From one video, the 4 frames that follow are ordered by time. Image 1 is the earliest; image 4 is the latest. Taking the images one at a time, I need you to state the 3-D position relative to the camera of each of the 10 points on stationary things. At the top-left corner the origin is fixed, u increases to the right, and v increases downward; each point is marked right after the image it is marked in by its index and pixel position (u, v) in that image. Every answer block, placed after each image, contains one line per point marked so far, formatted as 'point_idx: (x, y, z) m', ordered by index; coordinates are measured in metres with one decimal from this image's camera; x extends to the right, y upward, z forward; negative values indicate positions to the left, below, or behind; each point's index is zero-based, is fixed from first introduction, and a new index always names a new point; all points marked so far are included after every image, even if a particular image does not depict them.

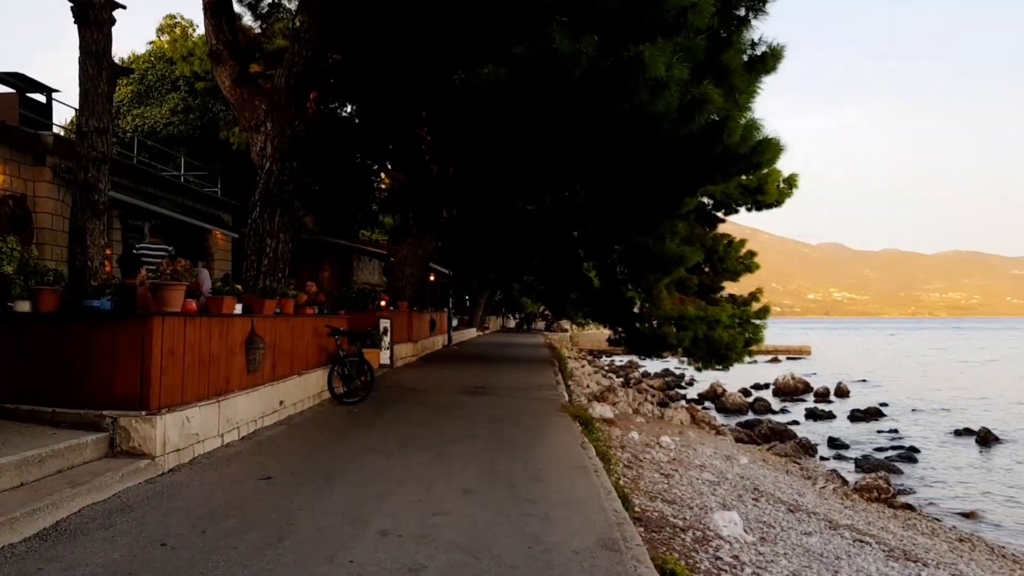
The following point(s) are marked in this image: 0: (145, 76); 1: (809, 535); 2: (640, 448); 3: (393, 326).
0: (-9.2, +5.3, +18.9) m
1: (+3.9, -3.2, +9.8) m
2: (+2.5, -3.1, +14.7) m
3: (-2.9, -0.9, +18.4) m
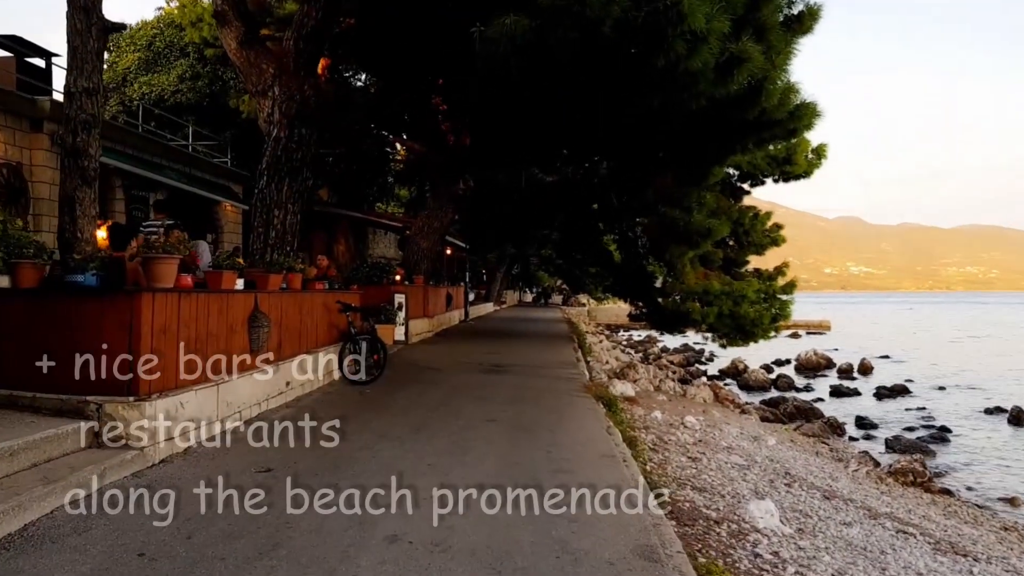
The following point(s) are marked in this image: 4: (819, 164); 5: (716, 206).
0: (-8.7, +5.9, +18.3) m
1: (+4.1, -2.9, +9.2) m
2: (+2.9, -2.7, +14.1) m
3: (-2.5, -0.3, +17.9) m
4: (+7.9, +3.2, +19.4) m
5: (+4.9, +2.0, +18.1) m
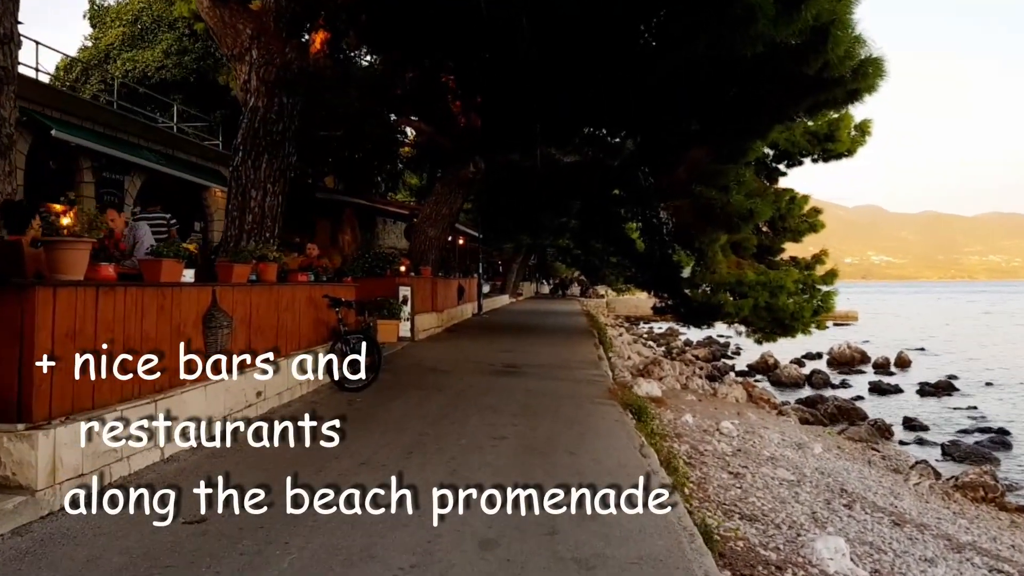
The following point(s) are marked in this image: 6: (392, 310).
0: (-8.4, +6.1, +16.9) m
1: (+4.3, -2.8, +7.7) m
2: (+3.1, -2.5, +12.6) m
3: (-2.1, -0.1, +16.4) m
4: (+8.3, +3.4, +17.7) m
5: (+5.3, +2.2, +16.4) m
6: (-2.4, -0.5, +15.3) m
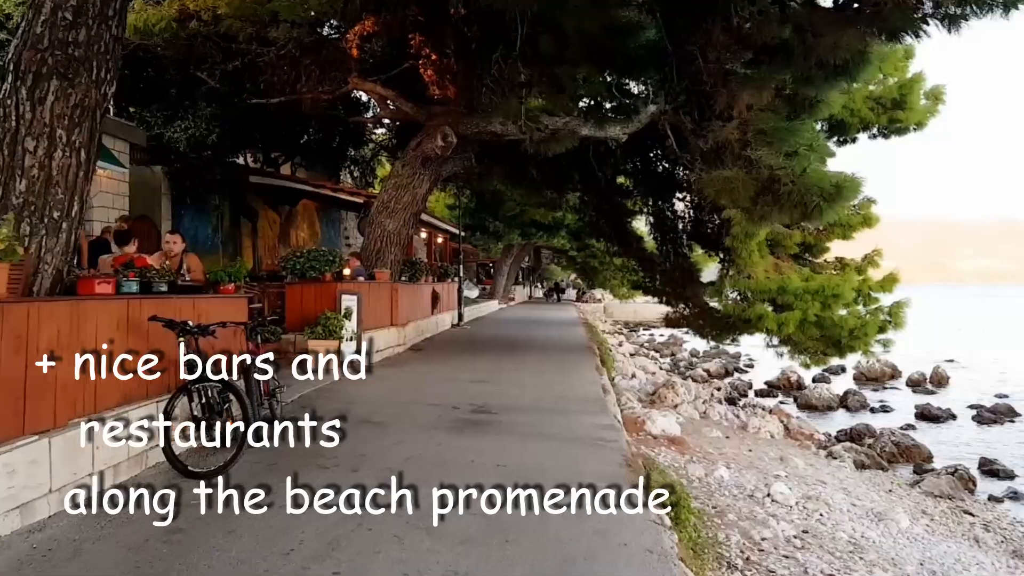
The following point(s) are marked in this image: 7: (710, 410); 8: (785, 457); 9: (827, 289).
0: (-8.8, +6.0, +13.1) m
1: (+3.9, -2.9, +3.9) m
2: (+2.8, -2.6, +8.9) m
3: (-2.5, -0.3, +12.6) m
4: (+7.9, +3.3, +14.0) m
5: (+4.9, +2.0, +12.7) m
6: (-2.8, -0.6, +11.5) m
7: (+4.4, -2.7, +16.7) m
8: (+4.7, -2.9, +12.8) m
9: (+5.9, 0.0, +14.3) m
